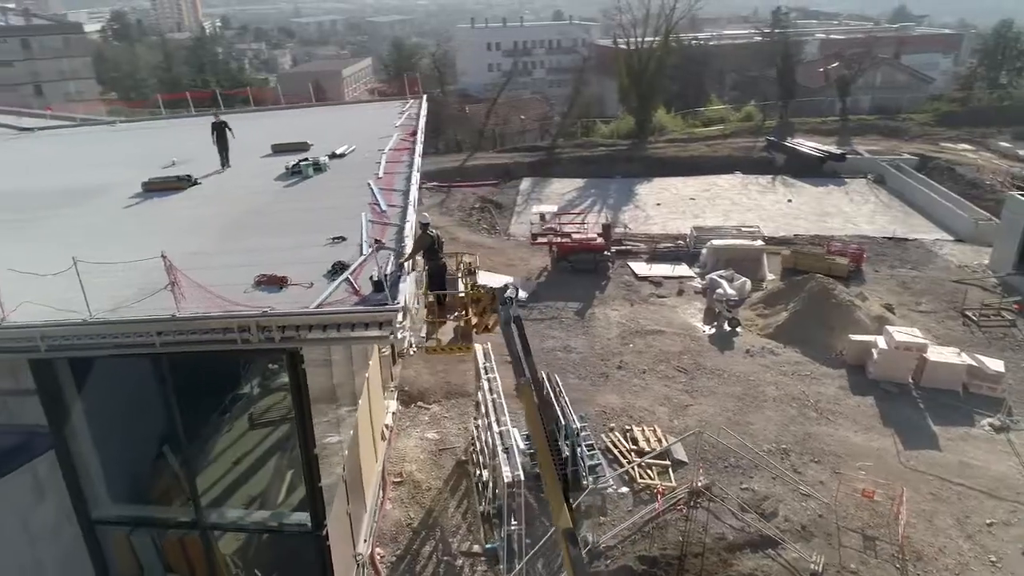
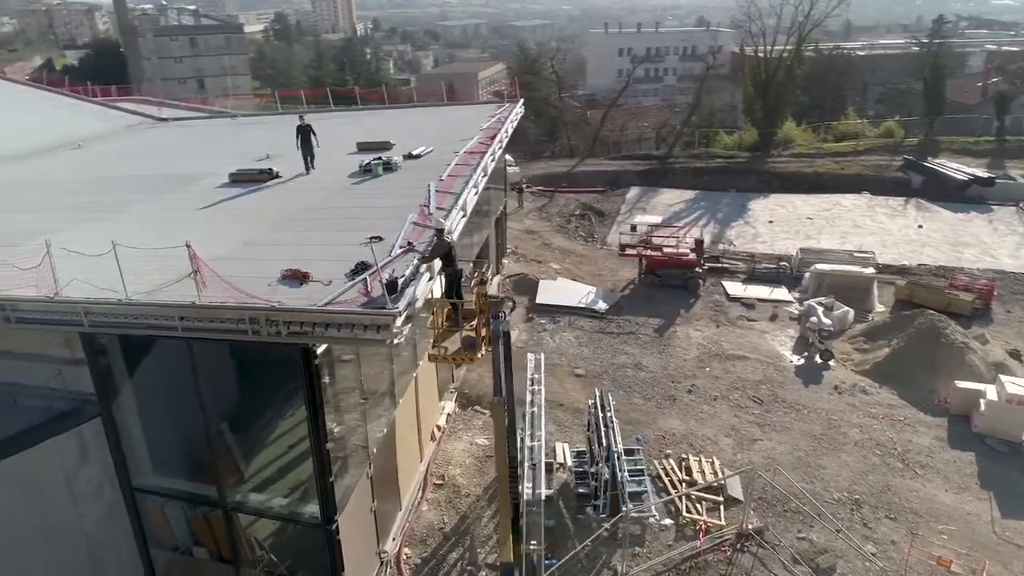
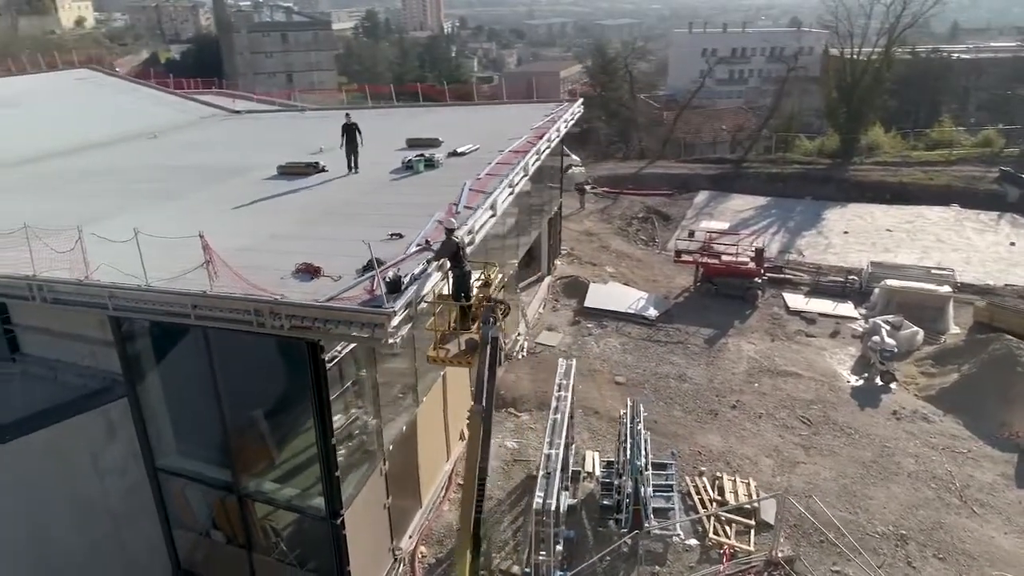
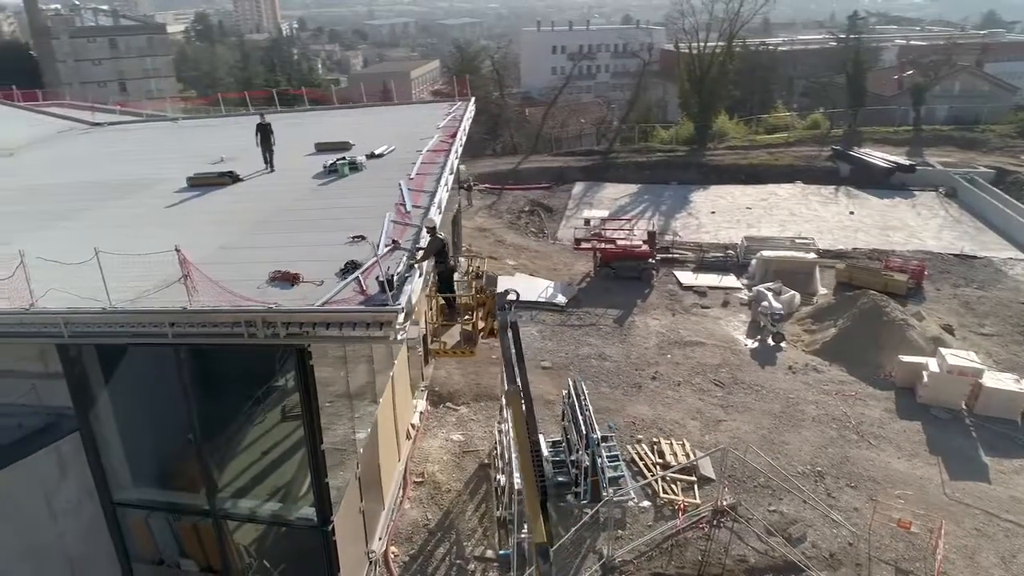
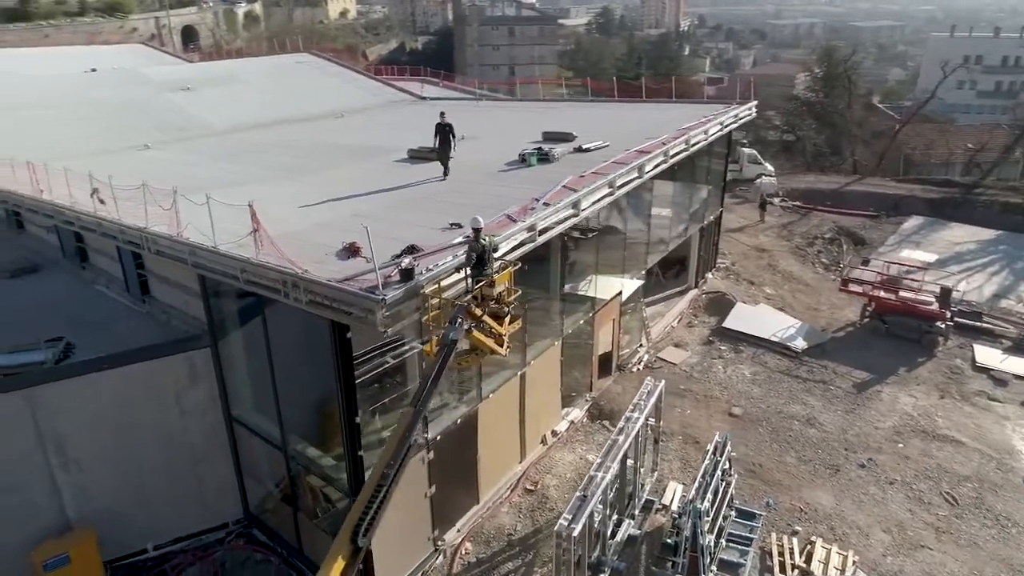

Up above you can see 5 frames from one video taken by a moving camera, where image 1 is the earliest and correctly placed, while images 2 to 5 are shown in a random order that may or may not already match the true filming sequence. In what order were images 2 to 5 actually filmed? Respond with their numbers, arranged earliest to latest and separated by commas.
4, 2, 3, 5
